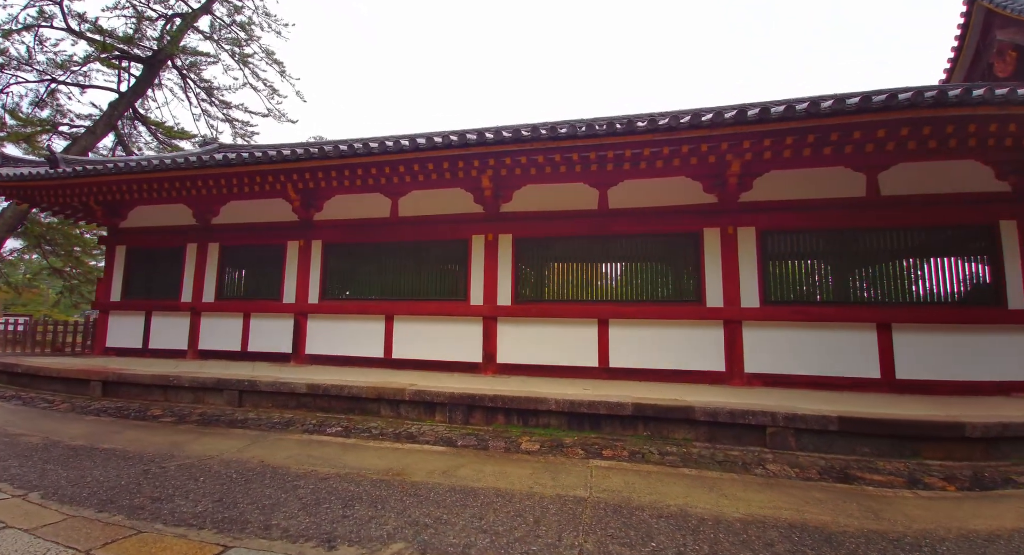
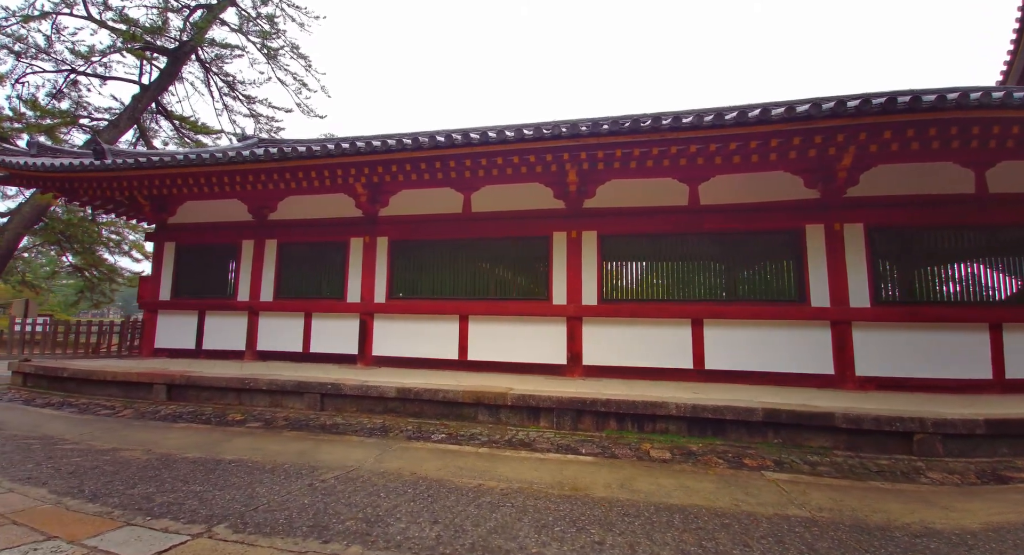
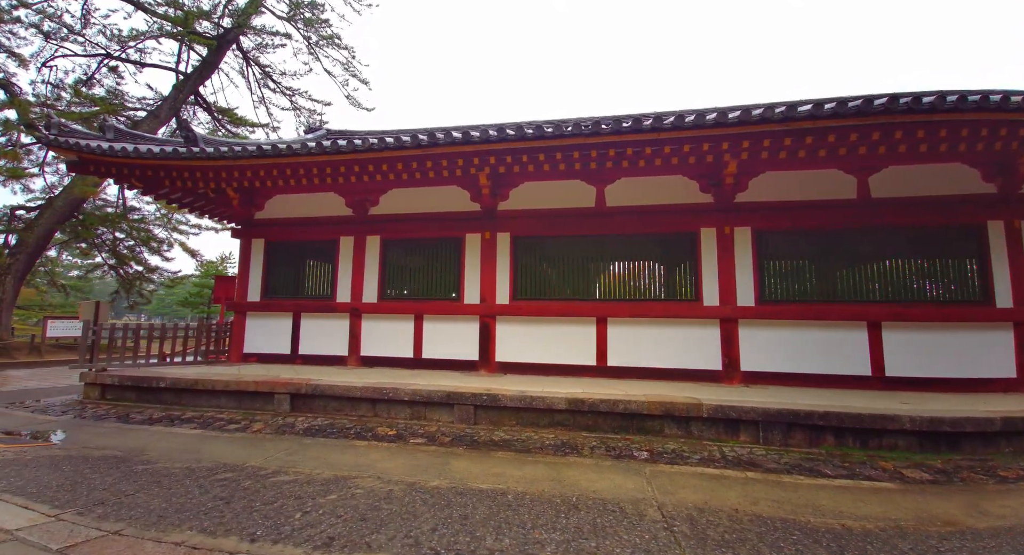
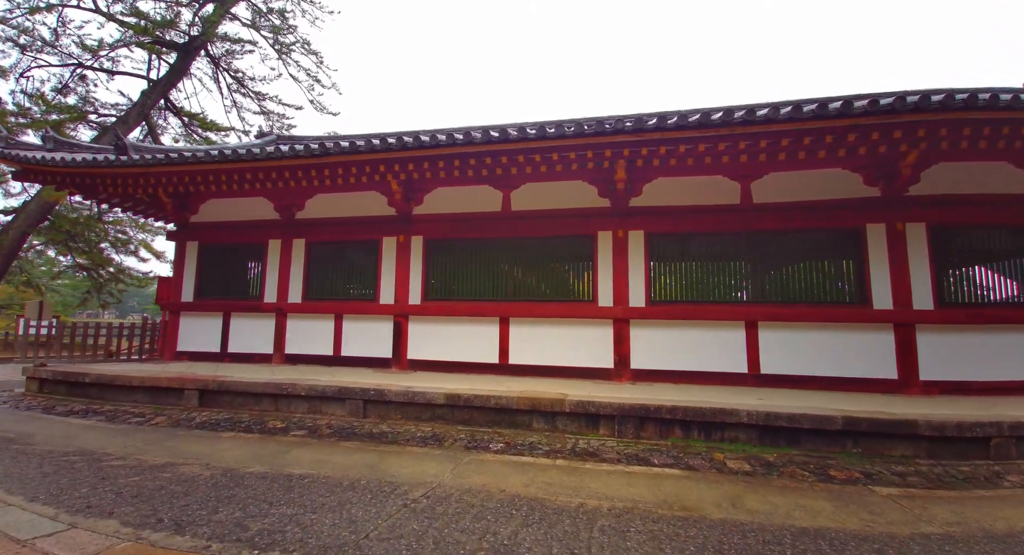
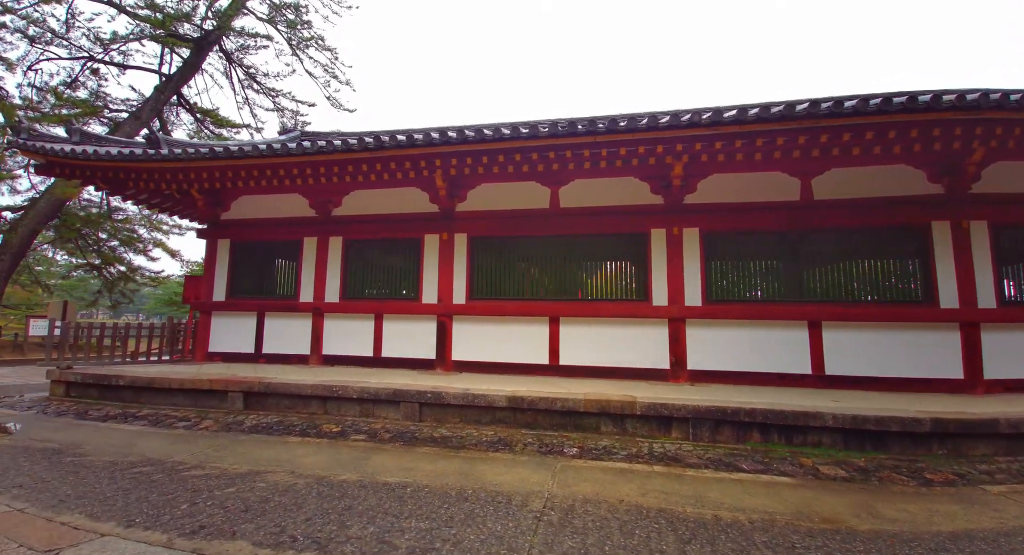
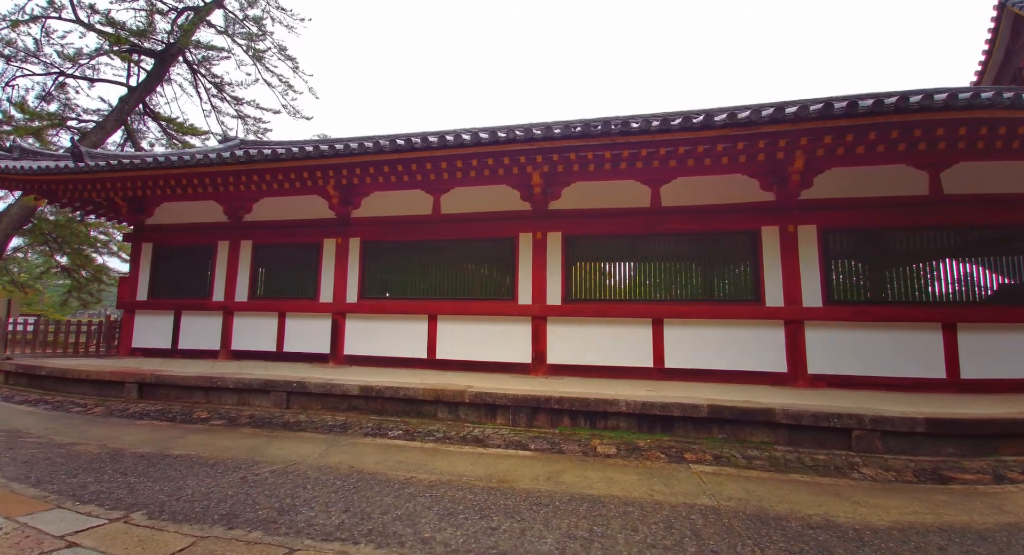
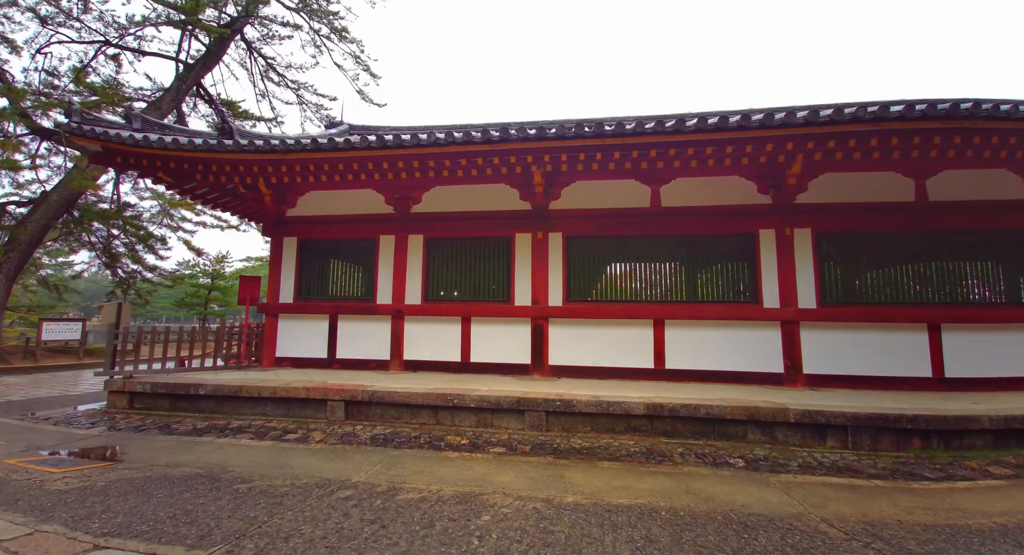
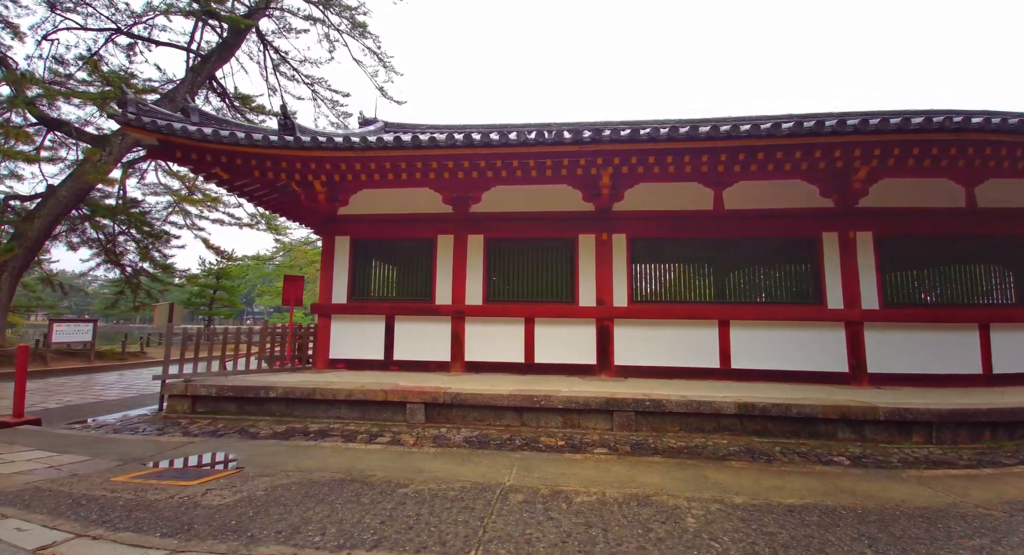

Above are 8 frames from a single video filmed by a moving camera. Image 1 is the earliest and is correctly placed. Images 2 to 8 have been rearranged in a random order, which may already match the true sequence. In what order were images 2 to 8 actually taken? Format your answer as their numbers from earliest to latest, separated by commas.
6, 2, 4, 5, 3, 7, 8
